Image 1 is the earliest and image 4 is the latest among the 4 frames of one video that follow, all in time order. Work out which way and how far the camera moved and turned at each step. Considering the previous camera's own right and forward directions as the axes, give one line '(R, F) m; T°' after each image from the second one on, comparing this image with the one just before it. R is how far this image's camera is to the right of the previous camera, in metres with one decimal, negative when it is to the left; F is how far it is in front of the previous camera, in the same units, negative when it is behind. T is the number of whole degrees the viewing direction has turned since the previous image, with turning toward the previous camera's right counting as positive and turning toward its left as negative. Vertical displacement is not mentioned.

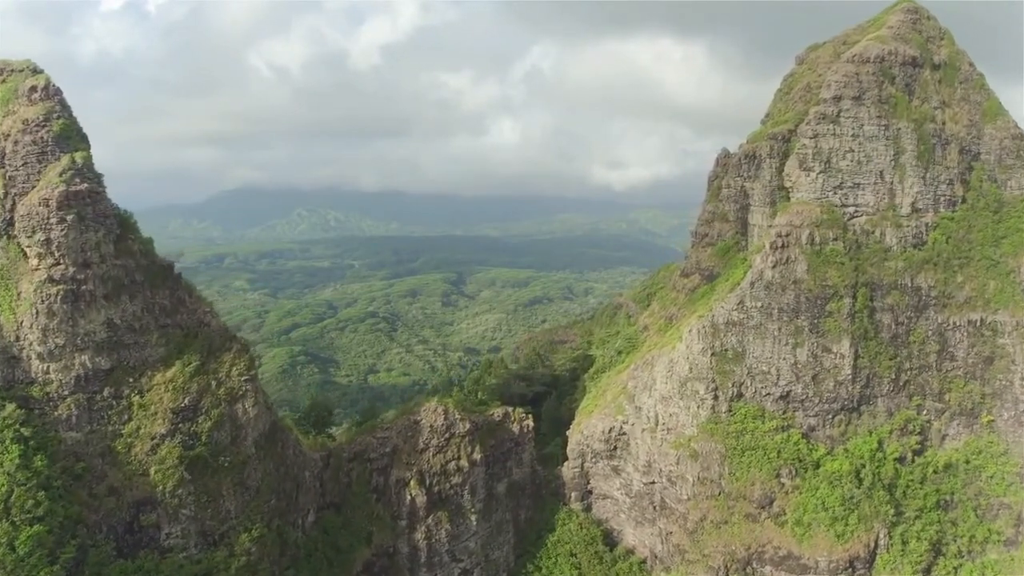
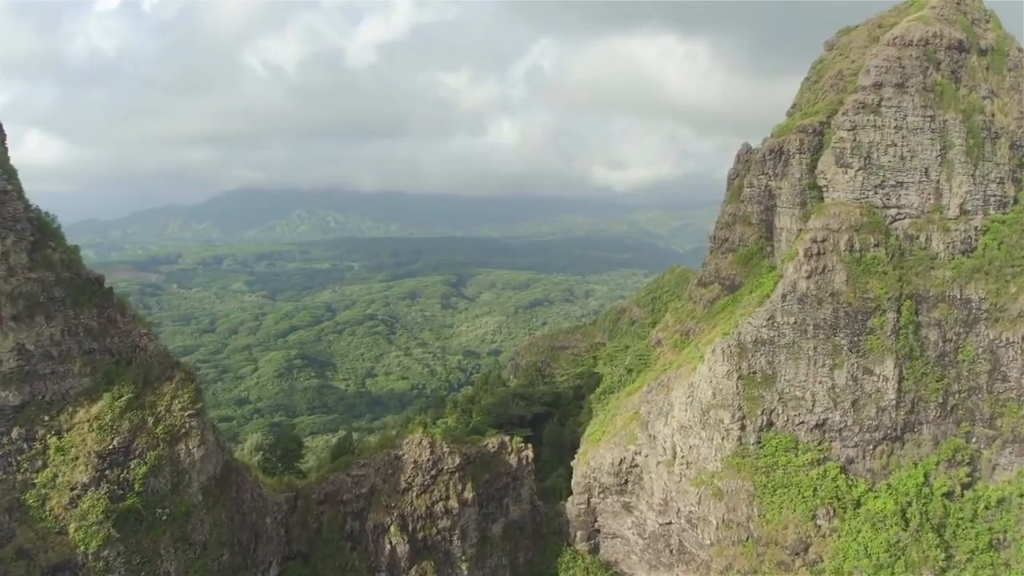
(+0.1, +3.5) m; 0°
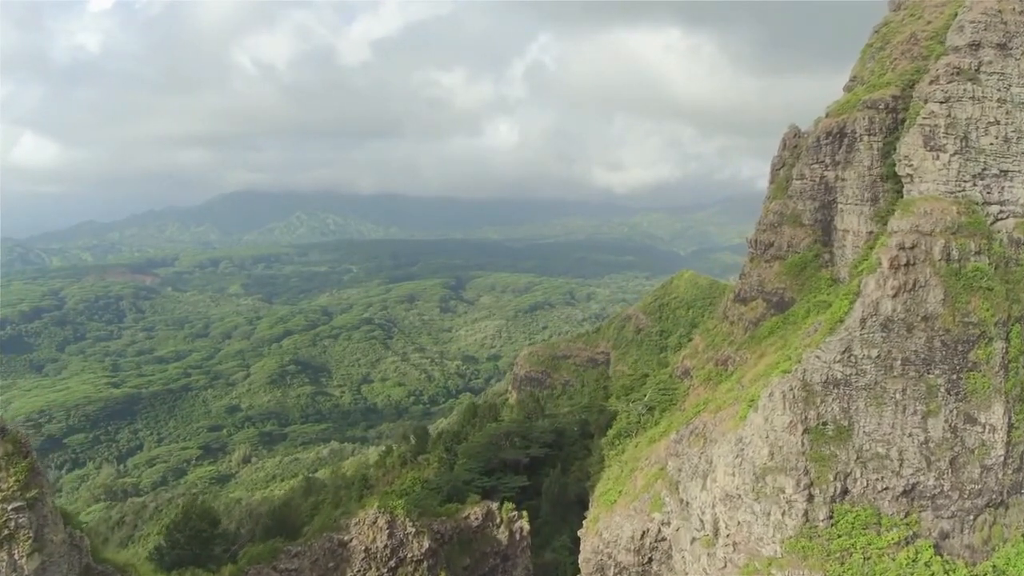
(+0.3, +5.9) m; 0°
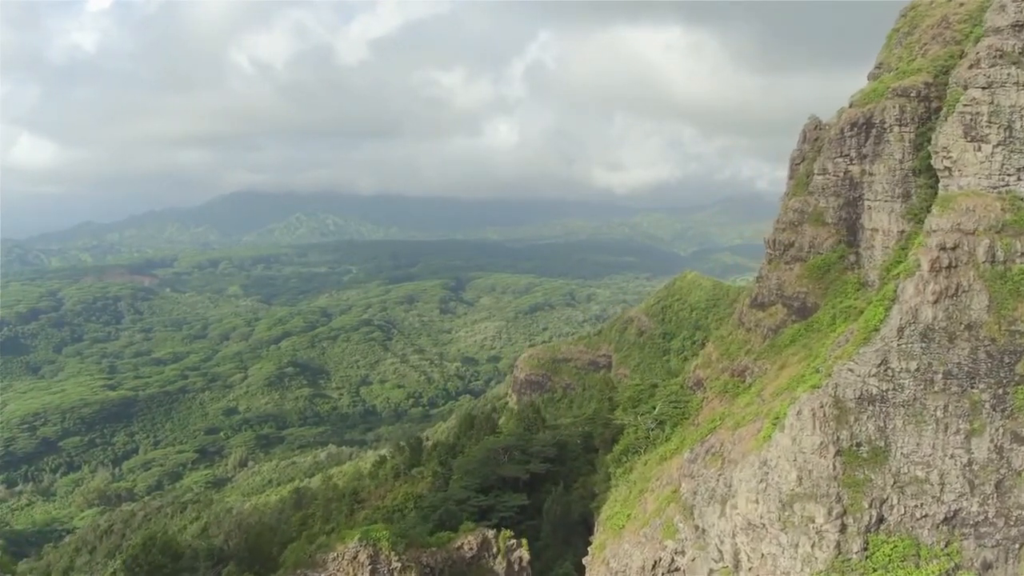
(+0.1, +1.8) m; 0°
